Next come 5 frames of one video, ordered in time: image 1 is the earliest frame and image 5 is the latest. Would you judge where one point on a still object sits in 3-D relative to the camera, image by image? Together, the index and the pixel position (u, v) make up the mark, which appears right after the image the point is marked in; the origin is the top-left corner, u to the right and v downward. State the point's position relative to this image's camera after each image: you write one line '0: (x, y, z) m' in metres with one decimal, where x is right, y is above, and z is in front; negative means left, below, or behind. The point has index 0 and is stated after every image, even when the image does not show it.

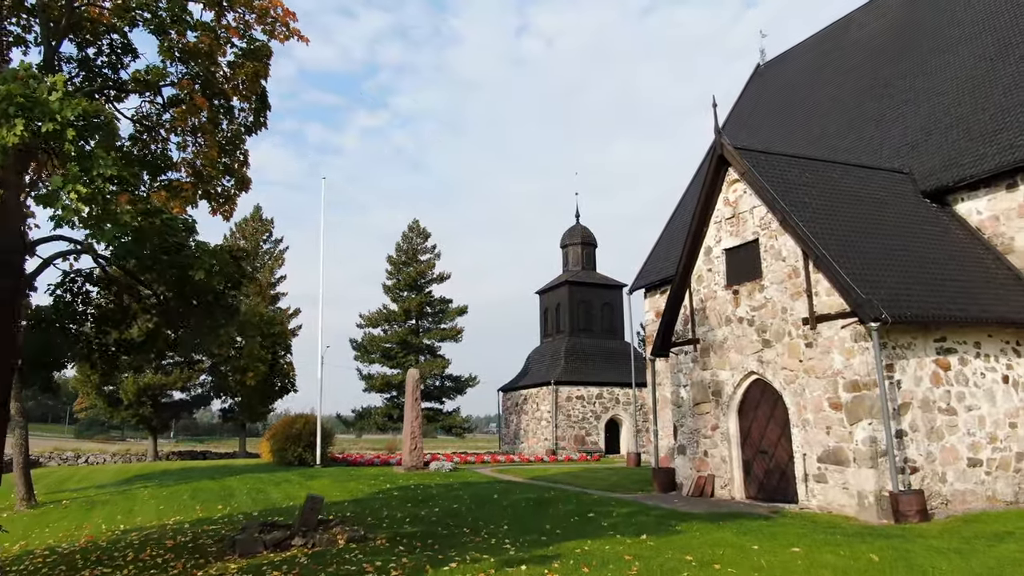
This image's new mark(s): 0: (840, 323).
0: (+5.0, -0.5, +10.5) m
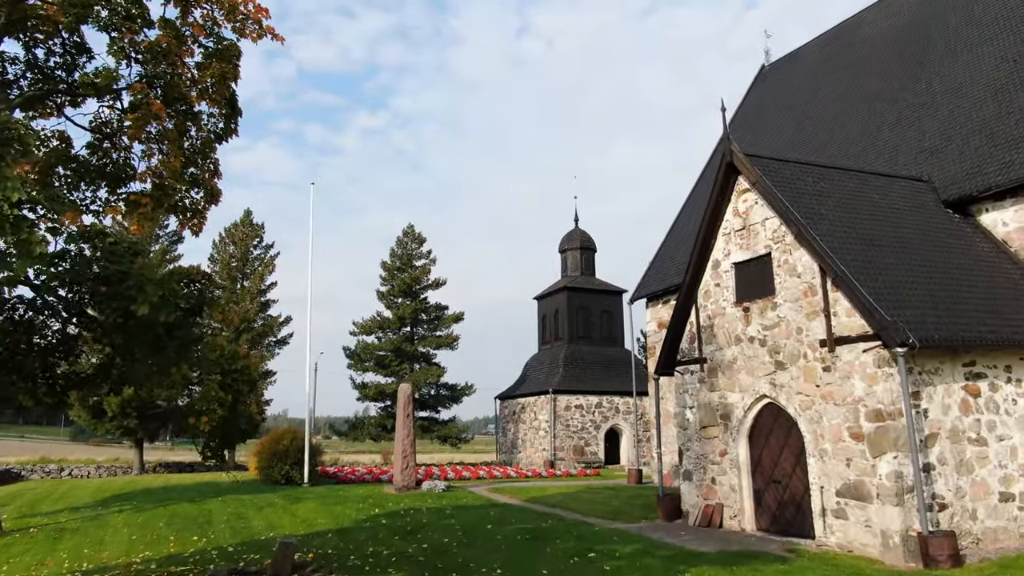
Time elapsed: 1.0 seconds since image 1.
0: (+4.9, -0.8, +9.7) m
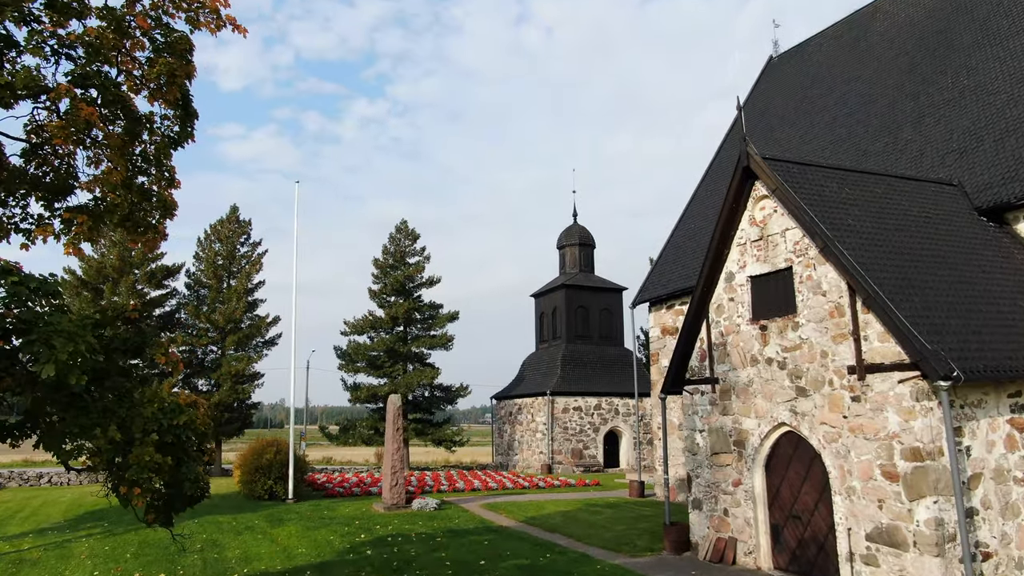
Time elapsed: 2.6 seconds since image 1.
0: (+4.8, -1.1, +8.7) m
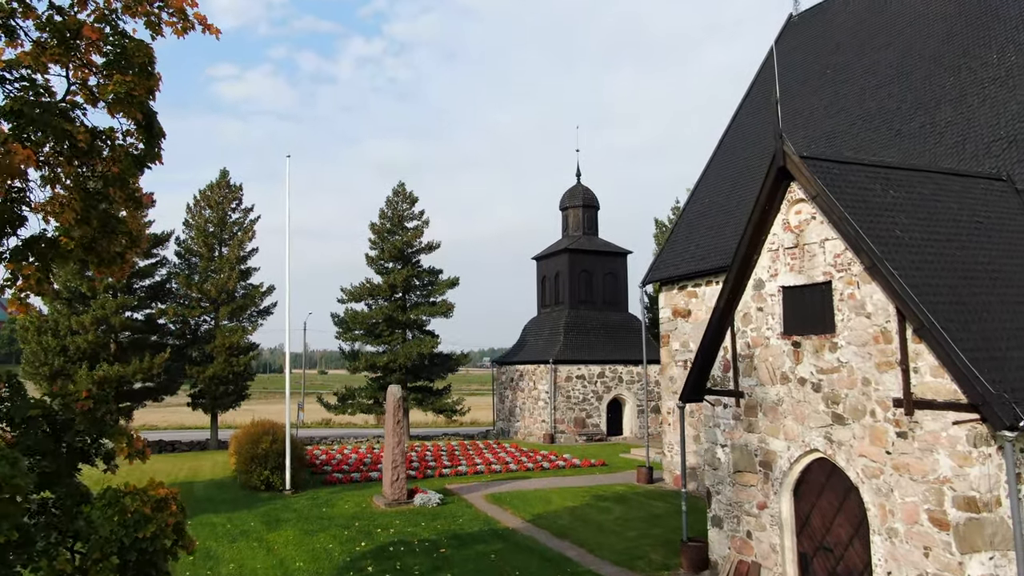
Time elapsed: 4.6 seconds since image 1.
0: (+5.0, -1.5, +7.9) m
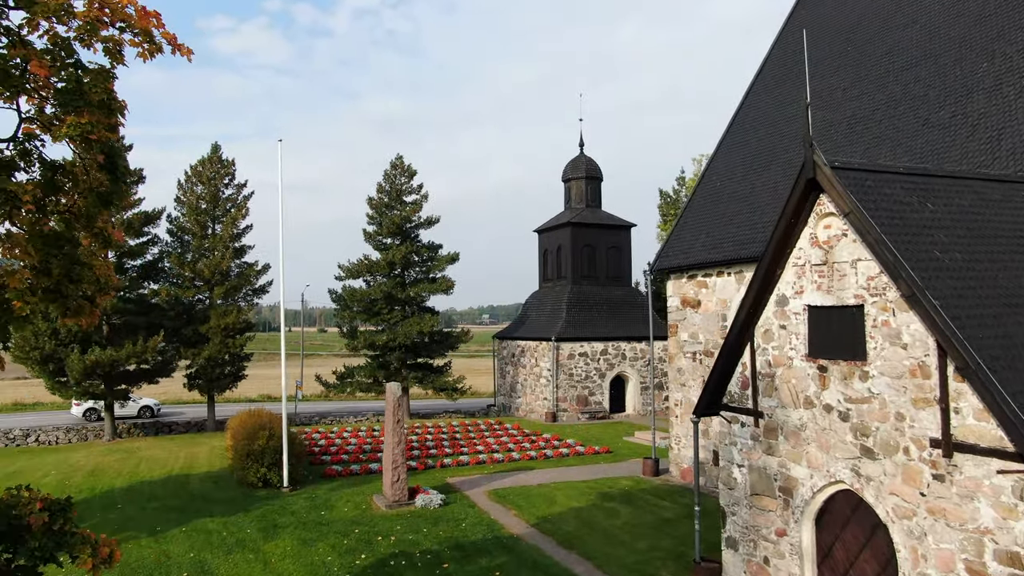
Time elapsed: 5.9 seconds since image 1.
0: (+5.1, -1.9, +7.3) m
